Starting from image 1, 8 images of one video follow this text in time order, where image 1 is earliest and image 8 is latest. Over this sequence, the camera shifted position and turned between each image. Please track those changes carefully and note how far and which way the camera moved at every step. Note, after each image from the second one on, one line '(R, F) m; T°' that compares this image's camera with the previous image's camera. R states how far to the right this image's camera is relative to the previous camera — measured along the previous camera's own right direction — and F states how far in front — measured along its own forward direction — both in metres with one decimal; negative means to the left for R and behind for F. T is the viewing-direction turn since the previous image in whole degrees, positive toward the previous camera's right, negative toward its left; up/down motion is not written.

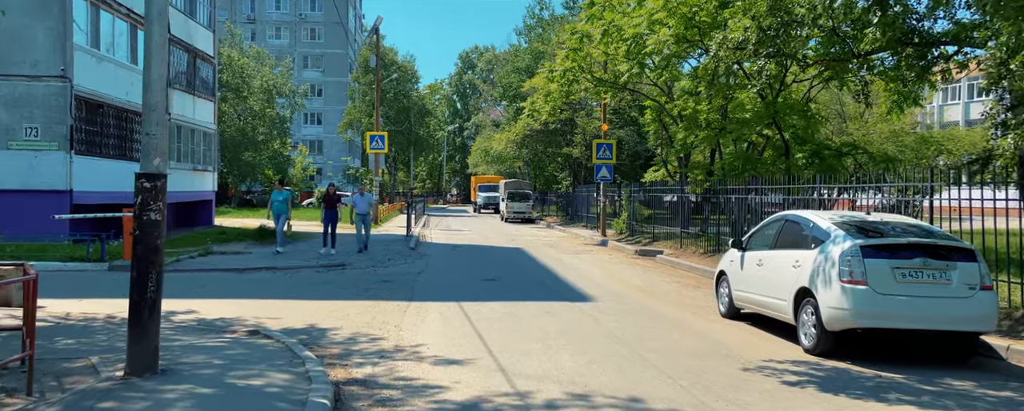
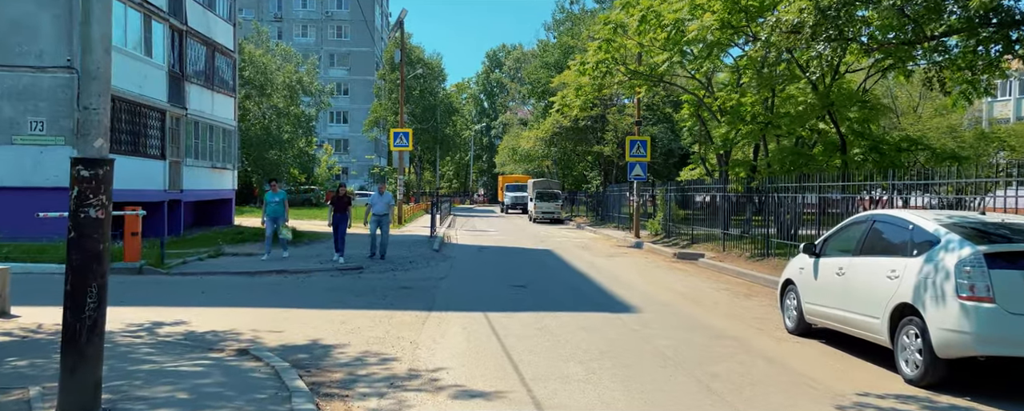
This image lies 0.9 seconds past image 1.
(-0.1, +1.2) m; -2°
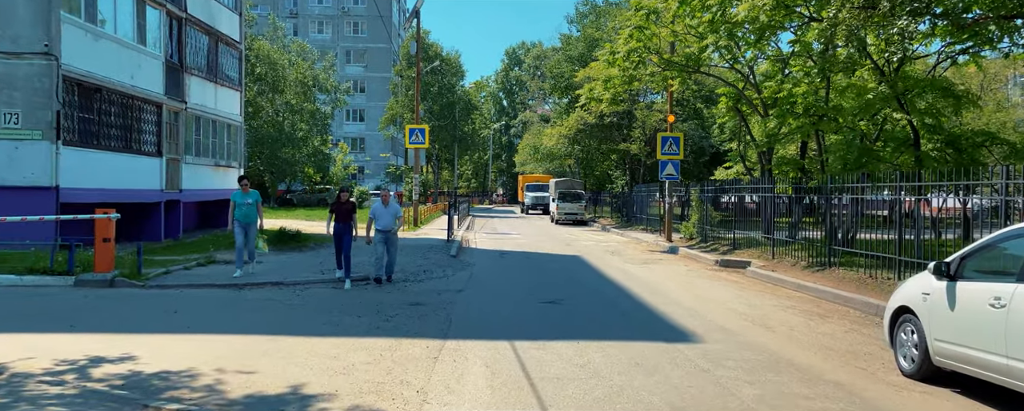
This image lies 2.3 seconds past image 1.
(-0.2, +1.7) m; -1°
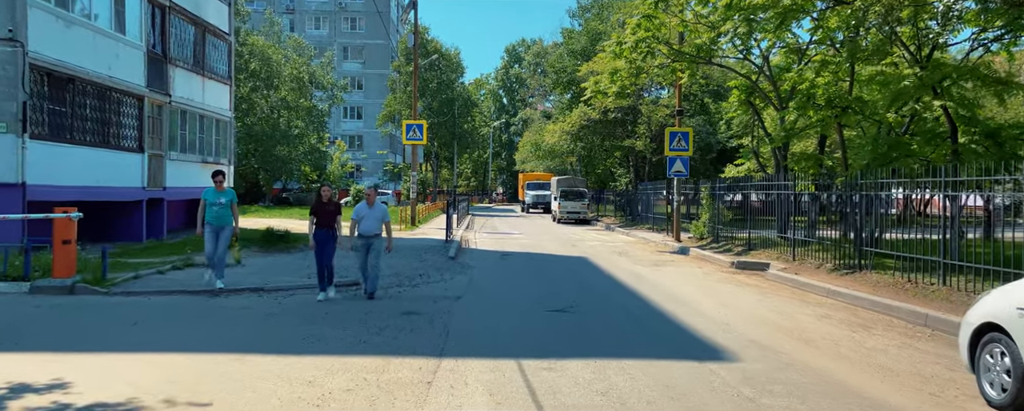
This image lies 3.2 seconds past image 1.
(-0.1, +1.0) m; 0°
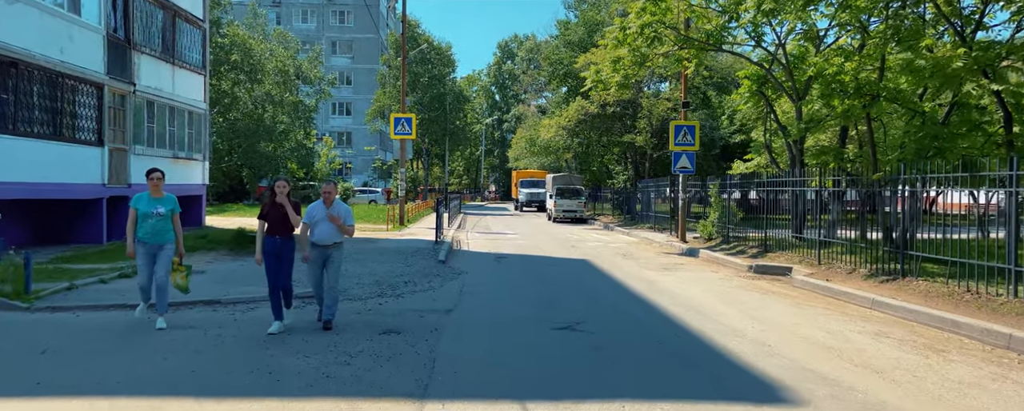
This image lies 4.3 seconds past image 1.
(-0.1, +1.4) m; +1°
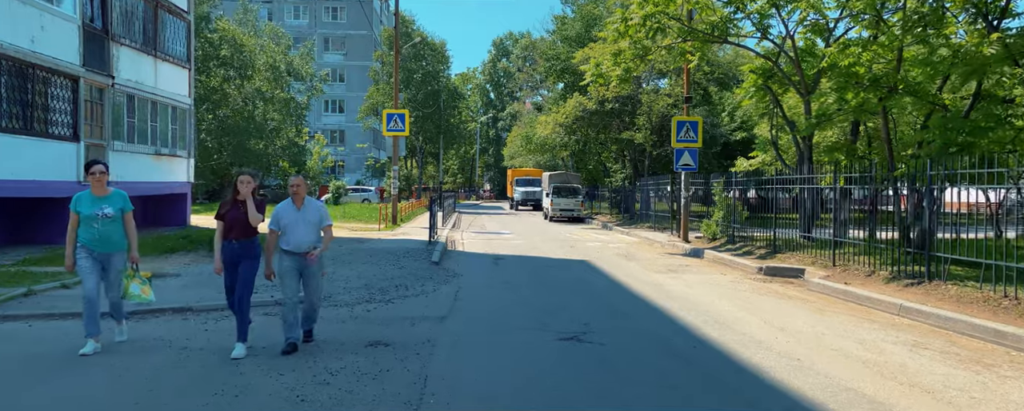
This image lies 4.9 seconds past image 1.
(-0.1, +0.7) m; 0°
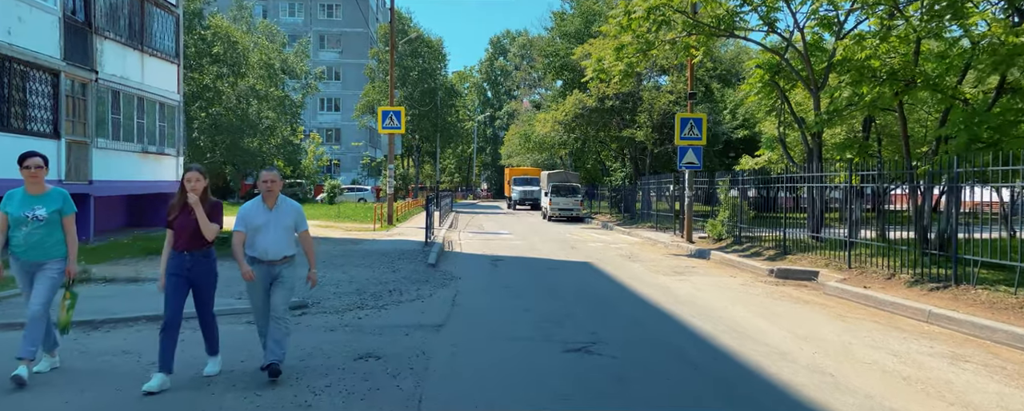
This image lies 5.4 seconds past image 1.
(-0.1, +0.6) m; 0°
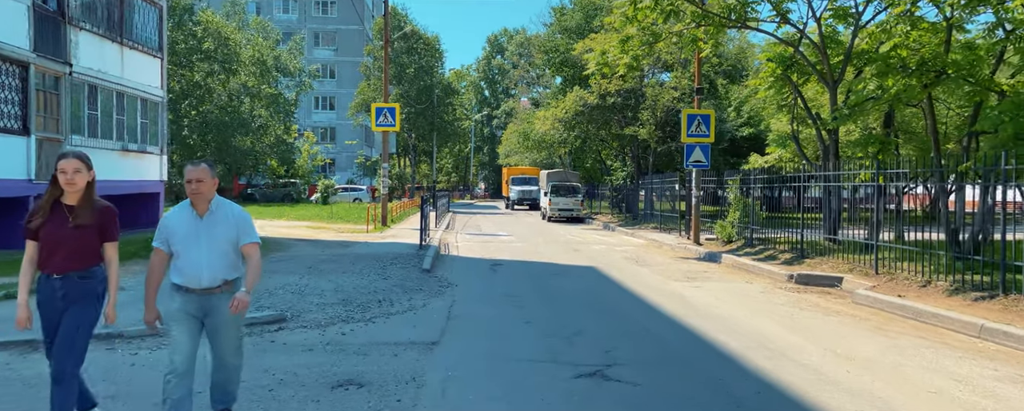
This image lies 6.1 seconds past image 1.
(-0.1, +0.9) m; 0°
